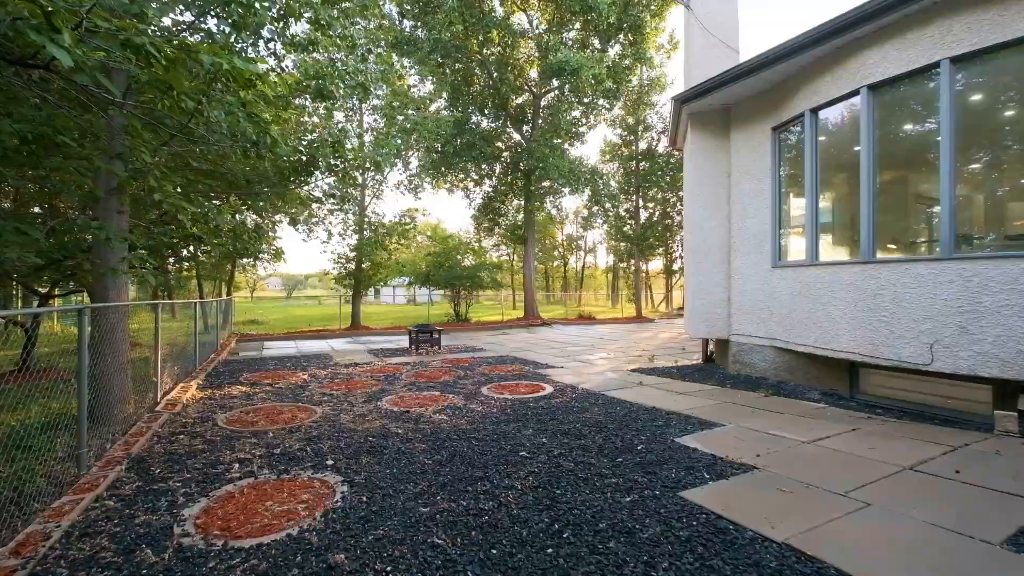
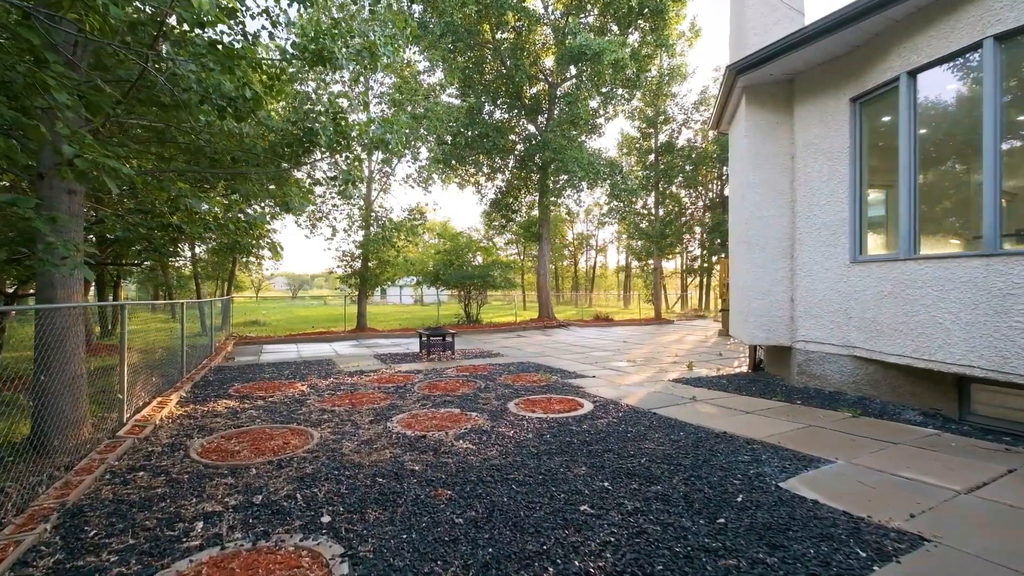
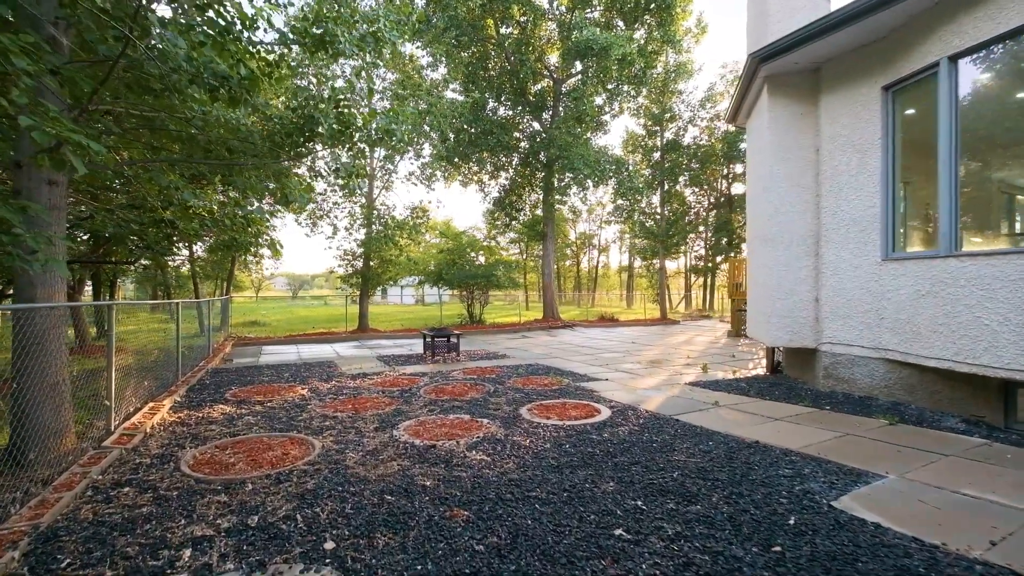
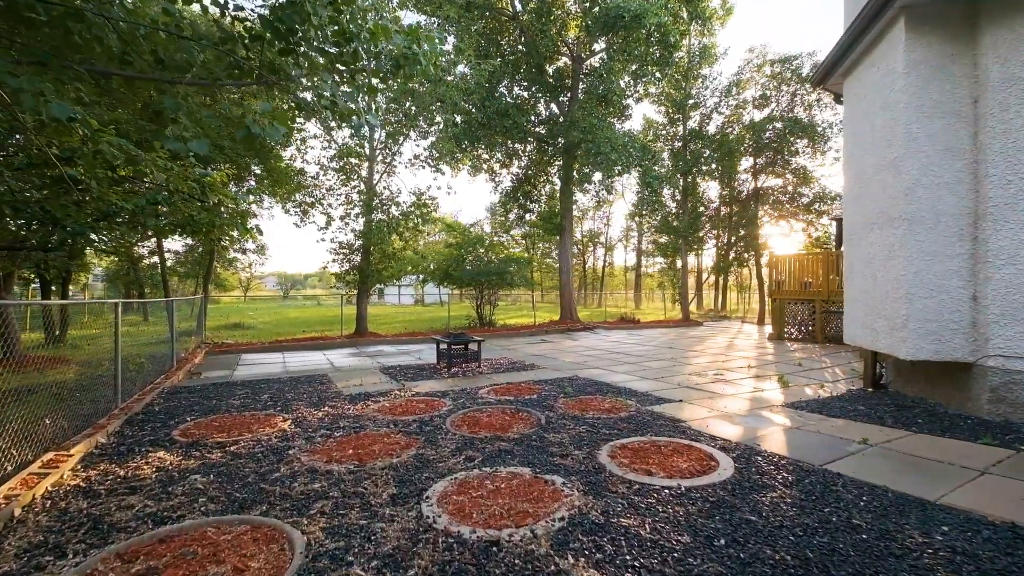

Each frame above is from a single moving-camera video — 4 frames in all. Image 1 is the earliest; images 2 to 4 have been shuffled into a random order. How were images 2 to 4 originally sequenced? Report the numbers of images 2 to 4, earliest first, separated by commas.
2, 3, 4
